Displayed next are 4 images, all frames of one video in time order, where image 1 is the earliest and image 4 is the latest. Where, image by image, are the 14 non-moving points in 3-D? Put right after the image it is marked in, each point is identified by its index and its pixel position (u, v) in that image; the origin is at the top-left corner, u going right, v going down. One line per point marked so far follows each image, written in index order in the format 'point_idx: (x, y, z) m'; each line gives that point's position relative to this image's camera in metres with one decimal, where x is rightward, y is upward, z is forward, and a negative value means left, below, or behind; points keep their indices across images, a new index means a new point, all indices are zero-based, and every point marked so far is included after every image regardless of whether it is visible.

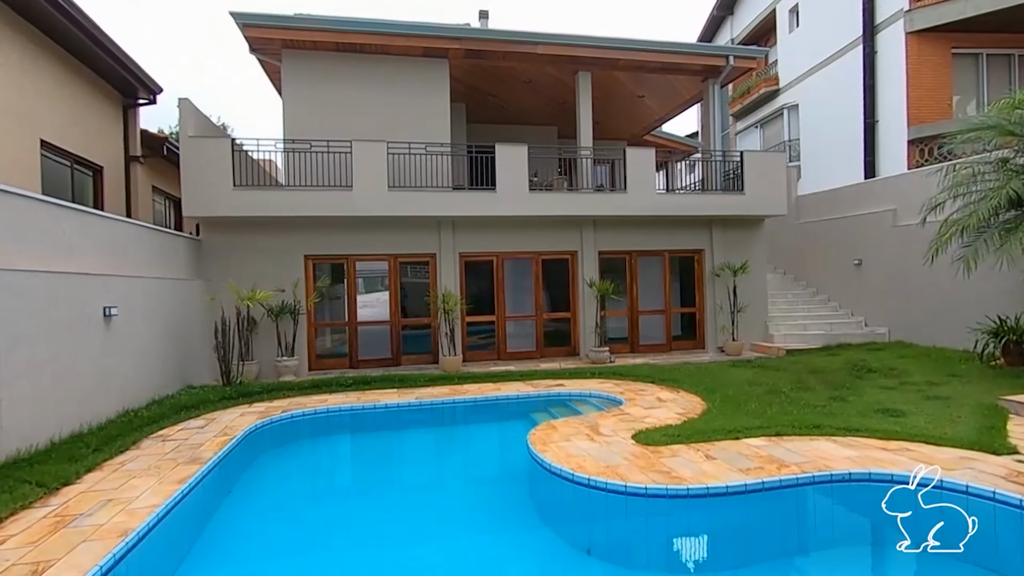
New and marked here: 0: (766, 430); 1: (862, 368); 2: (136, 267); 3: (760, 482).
0: (+2.6, -1.5, +5.6) m
1: (+5.6, -1.3, +9.0) m
2: (-5.0, +0.3, +7.4) m
3: (+2.0, -1.6, +4.4) m
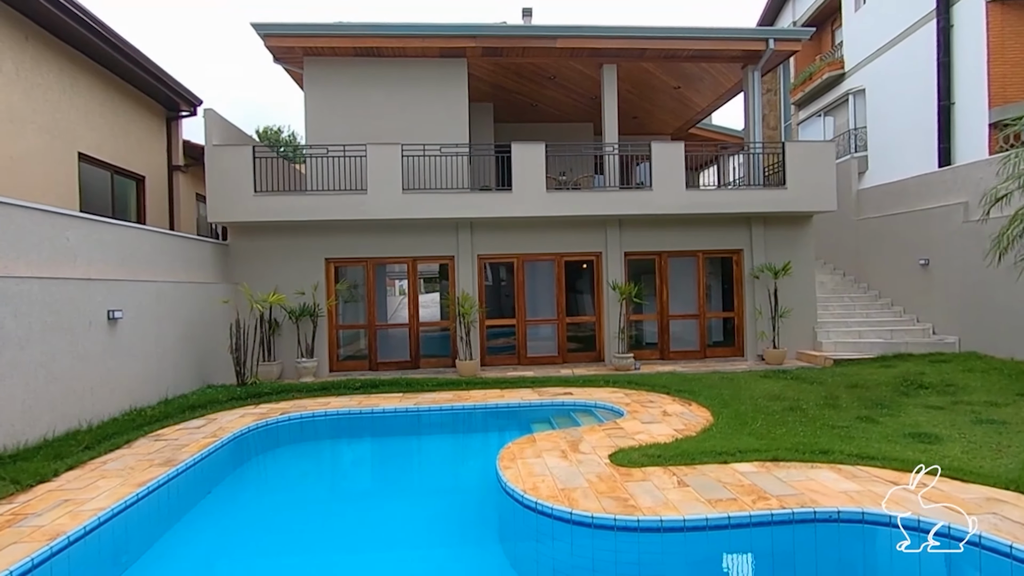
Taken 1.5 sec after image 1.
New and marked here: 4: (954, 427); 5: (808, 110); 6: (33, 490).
0: (+2.3, -1.5, +5.0) m
1: (+5.7, -1.3, +7.9) m
2: (-5.1, +0.2, +7.7) m
3: (+1.5, -1.6, +3.9) m
4: (+4.6, -1.5, +5.8) m
5: (+10.0, +6.0, +18.7) m
6: (-4.0, -1.7, +4.7) m
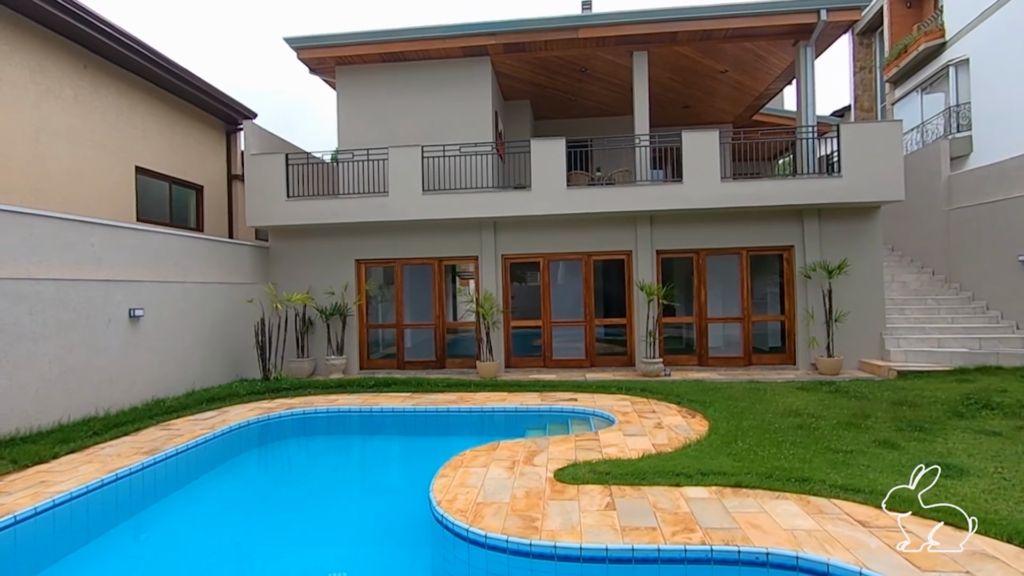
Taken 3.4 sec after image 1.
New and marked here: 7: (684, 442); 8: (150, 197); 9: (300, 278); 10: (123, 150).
0: (+1.7, -1.5, +4.4) m
1: (+5.6, -1.4, +6.7) m
2: (-5.0, +0.2, +8.4) m
3: (+0.7, -1.6, +3.4) m
4: (+4.2, -1.5, +4.8) m
5: (+11.7, +6.0, +16.5) m
6: (-4.6, -1.7, +5.2) m
7: (+1.8, -1.6, +5.6) m
8: (-6.7, +1.7, +10.2) m
9: (-4.1, +0.2, +10.7) m
10: (-6.7, +2.4, +9.5) m
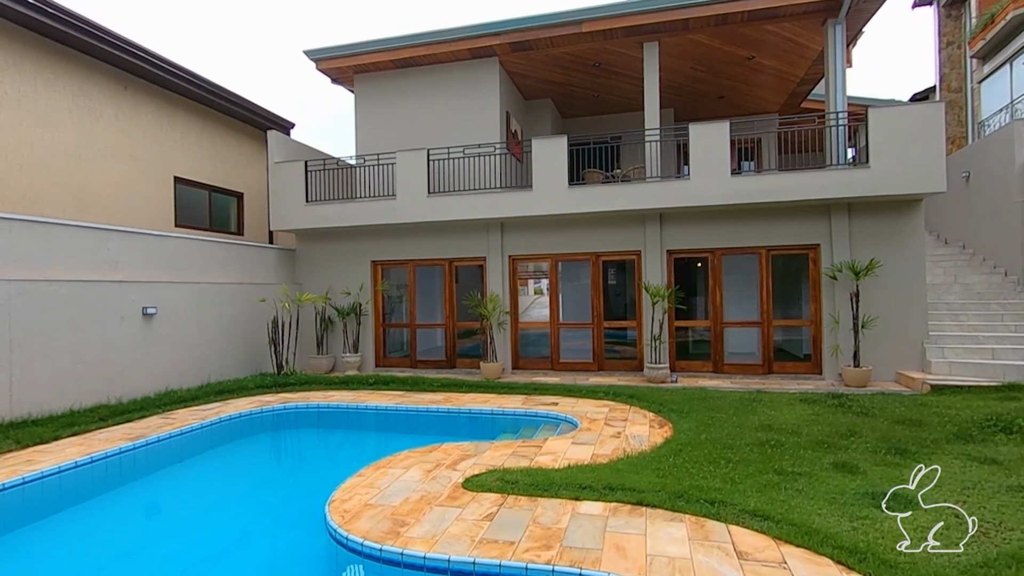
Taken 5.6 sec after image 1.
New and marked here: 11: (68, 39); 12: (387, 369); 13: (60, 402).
0: (+0.9, -1.6, +4.2) m
1: (+5.1, -1.4, +5.8) m
2: (-5.1, +0.2, +9.1) m
3: (-0.2, -1.7, +3.3) m
4: (+3.4, -1.5, +4.1) m
5: (+12.7, +6.0, +14.6) m
6: (-5.2, -1.7, +5.9) m
7: (+1.1, -1.6, +5.3) m
8: (-6.5, +1.7, +11.2) m
9: (-3.9, +0.2, +11.3) m
10: (-6.6, +2.4, +10.4) m
11: (-6.8, +3.8, +8.5) m
12: (-2.5, -1.6, +11.1) m
13: (-5.6, -1.4, +6.9) m
